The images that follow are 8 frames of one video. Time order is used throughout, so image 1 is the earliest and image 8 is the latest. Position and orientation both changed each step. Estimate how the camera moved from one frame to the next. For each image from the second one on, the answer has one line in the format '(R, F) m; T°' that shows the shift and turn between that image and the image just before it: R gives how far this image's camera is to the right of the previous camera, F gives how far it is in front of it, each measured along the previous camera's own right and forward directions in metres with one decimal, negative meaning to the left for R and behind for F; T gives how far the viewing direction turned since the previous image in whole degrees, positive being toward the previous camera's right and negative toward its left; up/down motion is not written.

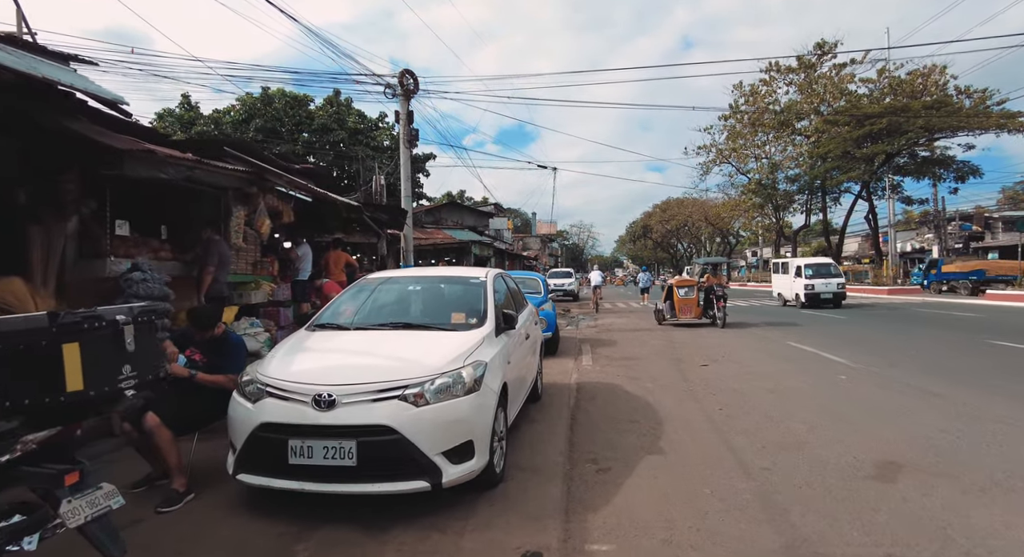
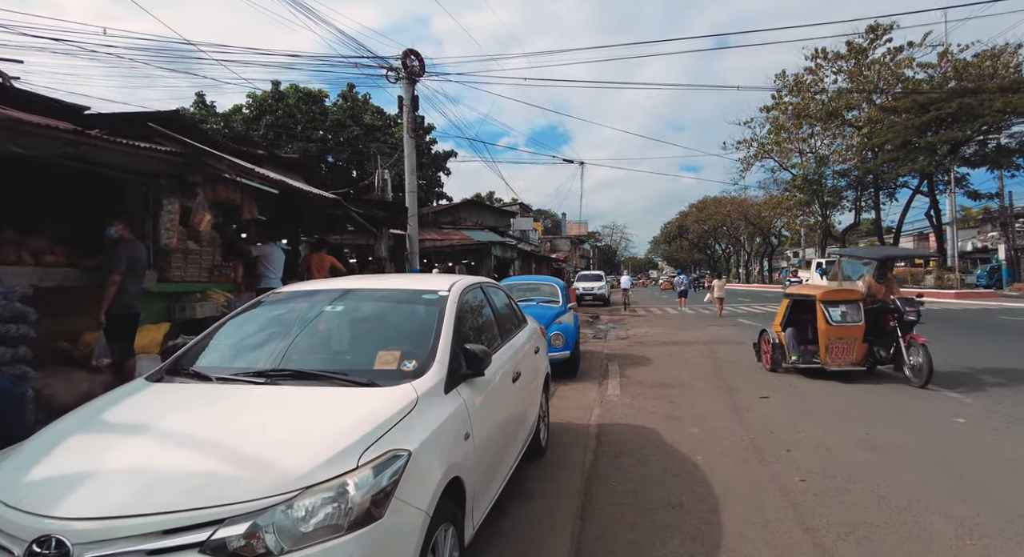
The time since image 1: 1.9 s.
(+0.4, +2.0) m; -3°
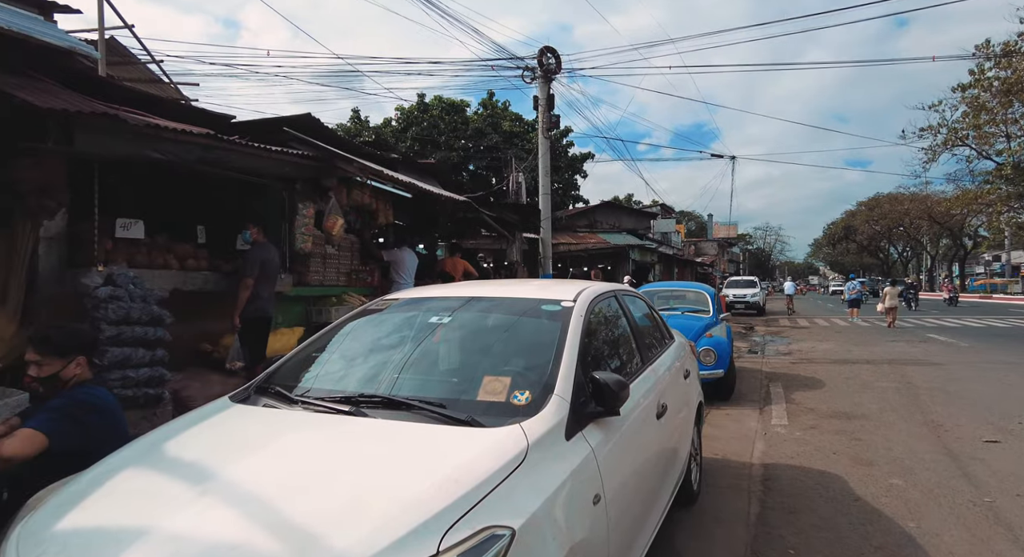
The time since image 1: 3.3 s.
(0.0, +0.8) m; -15°
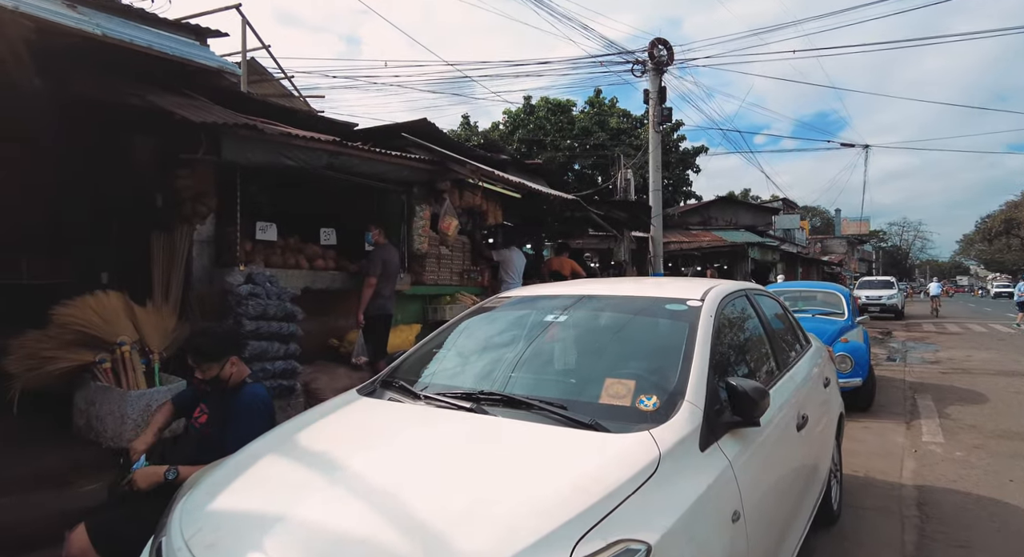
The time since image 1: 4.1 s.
(-0.1, +0.1) m; -11°
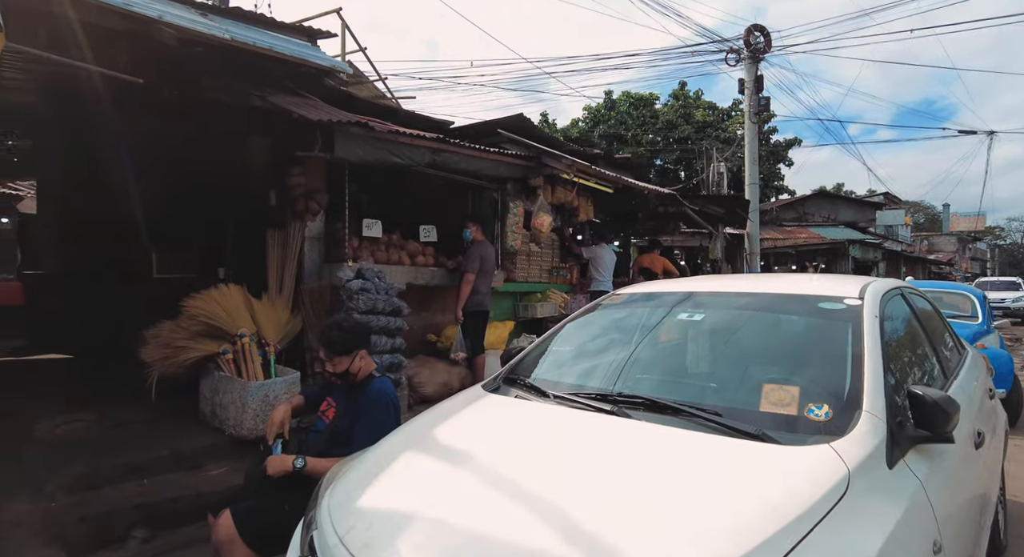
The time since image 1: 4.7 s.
(-0.3, +0.1) m; -7°
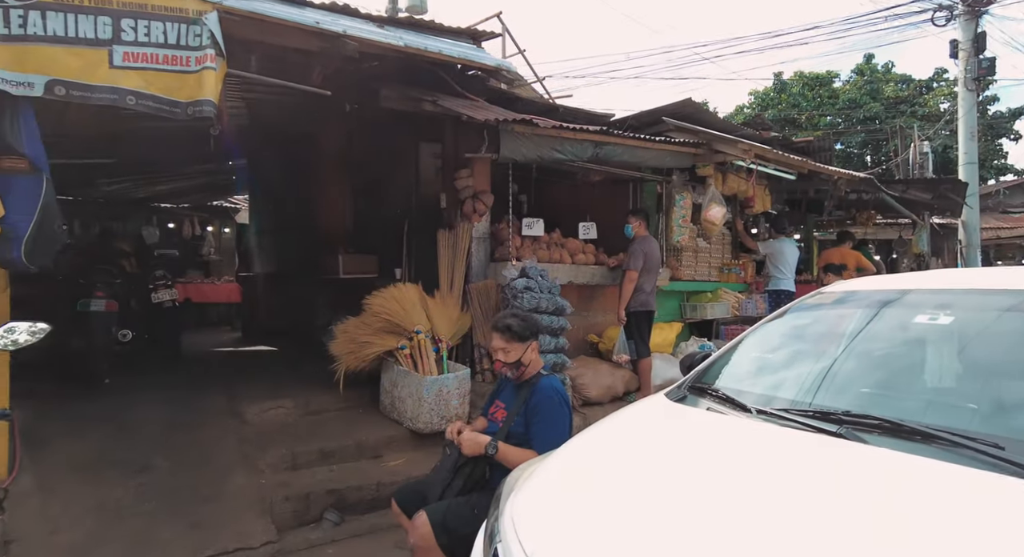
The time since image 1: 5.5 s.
(-0.2, +0.2) m; -16°
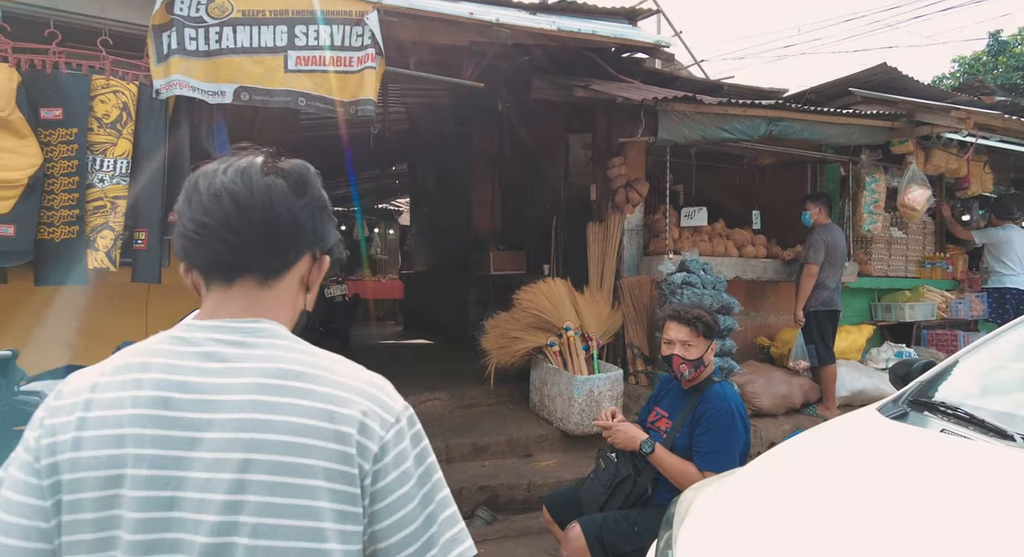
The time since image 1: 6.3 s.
(-0.1, +0.2) m; -15°
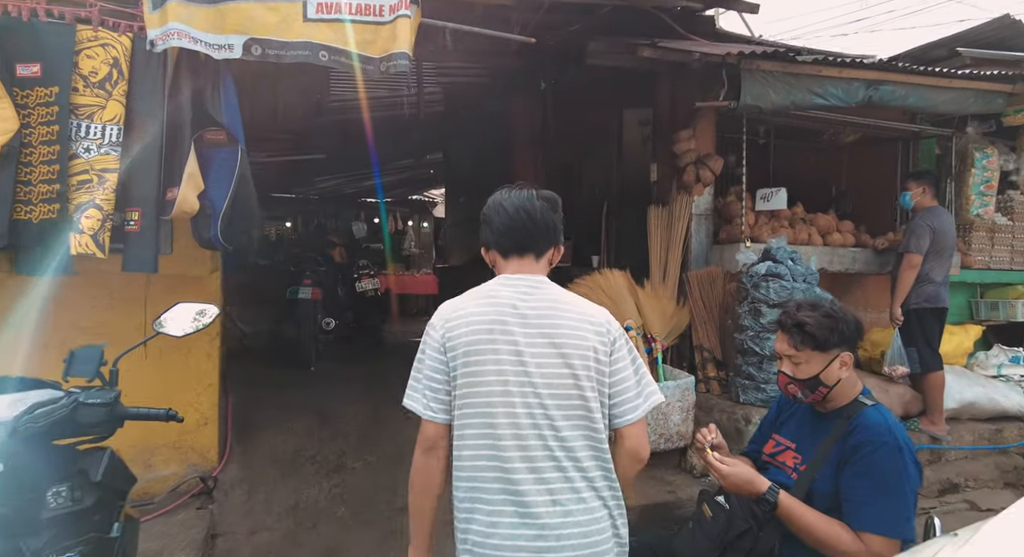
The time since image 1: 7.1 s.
(-0.1, +0.5) m; -3°
